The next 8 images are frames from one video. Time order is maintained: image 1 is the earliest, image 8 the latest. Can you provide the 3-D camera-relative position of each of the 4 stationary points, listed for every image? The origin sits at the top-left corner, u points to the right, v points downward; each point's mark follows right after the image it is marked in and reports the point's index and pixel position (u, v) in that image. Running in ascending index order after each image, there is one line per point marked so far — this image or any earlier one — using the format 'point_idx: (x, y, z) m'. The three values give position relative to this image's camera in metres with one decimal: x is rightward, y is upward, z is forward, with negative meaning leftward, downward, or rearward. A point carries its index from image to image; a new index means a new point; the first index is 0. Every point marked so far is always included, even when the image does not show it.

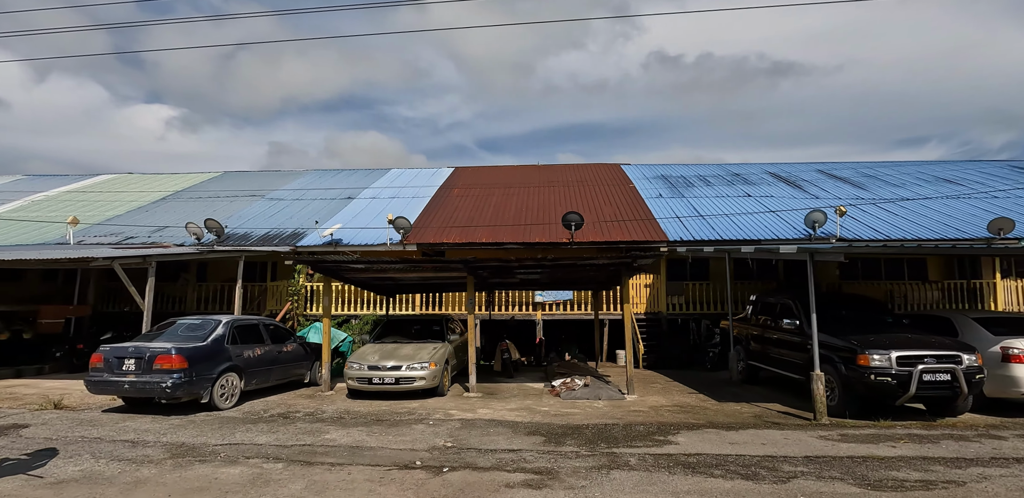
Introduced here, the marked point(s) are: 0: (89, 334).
0: (-10.1, -2.0, +11.7) m
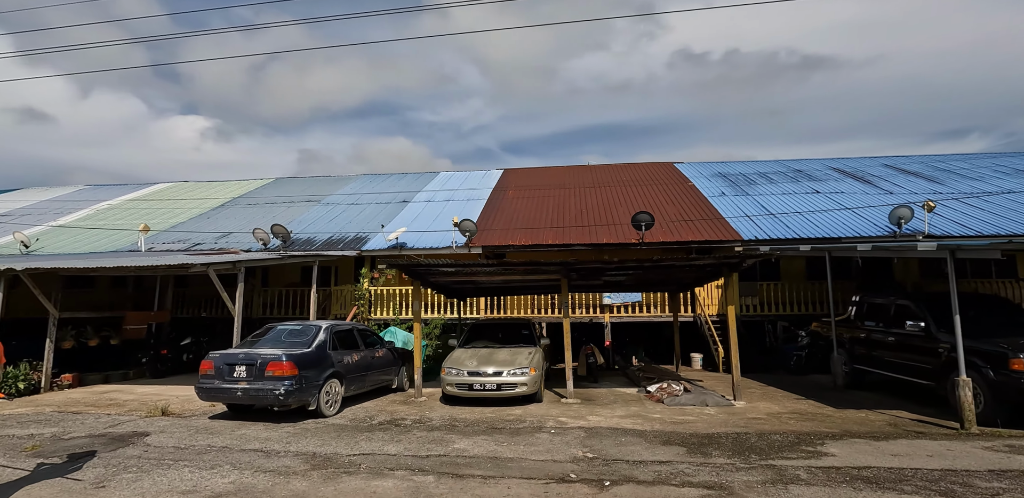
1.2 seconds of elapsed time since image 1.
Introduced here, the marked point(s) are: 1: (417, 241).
0: (-8.1, -2.1, +11.6) m
1: (-2.8, +0.2, +14.8) m
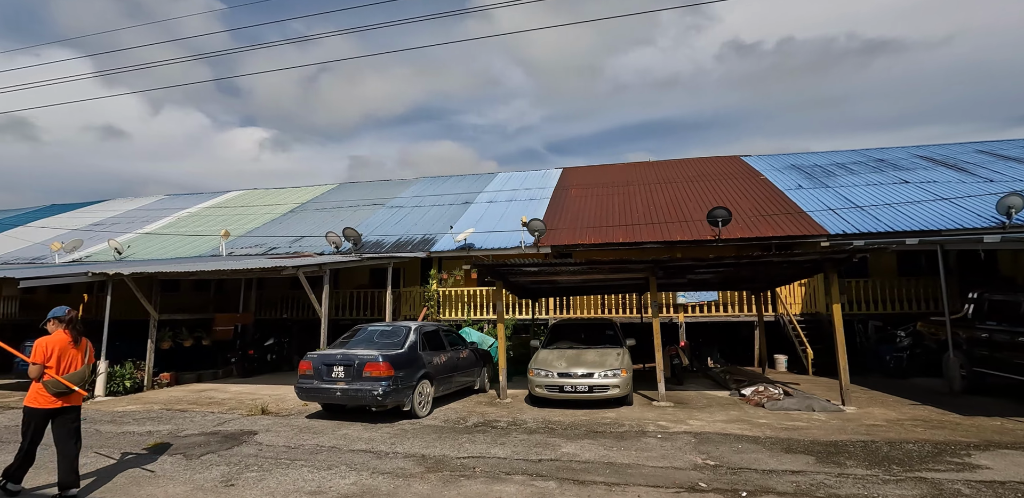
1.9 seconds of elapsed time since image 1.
0: (-6.3, -2.2, +12.0) m
1: (-0.8, +0.2, +14.7) m
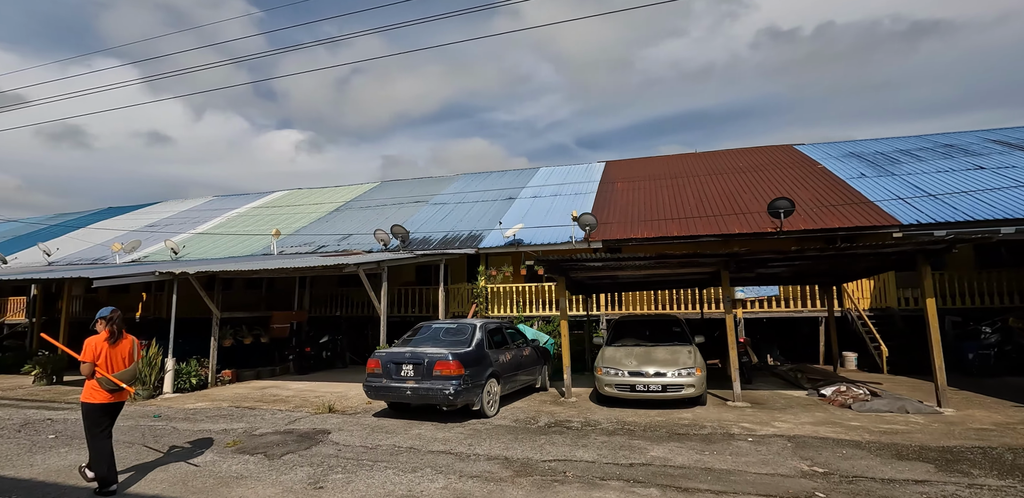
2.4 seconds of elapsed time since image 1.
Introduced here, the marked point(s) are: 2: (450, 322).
0: (-5.0, -2.1, +12.0) m
1: (+0.7, +0.3, +14.4) m
2: (-1.0, -1.2, +8.3) m
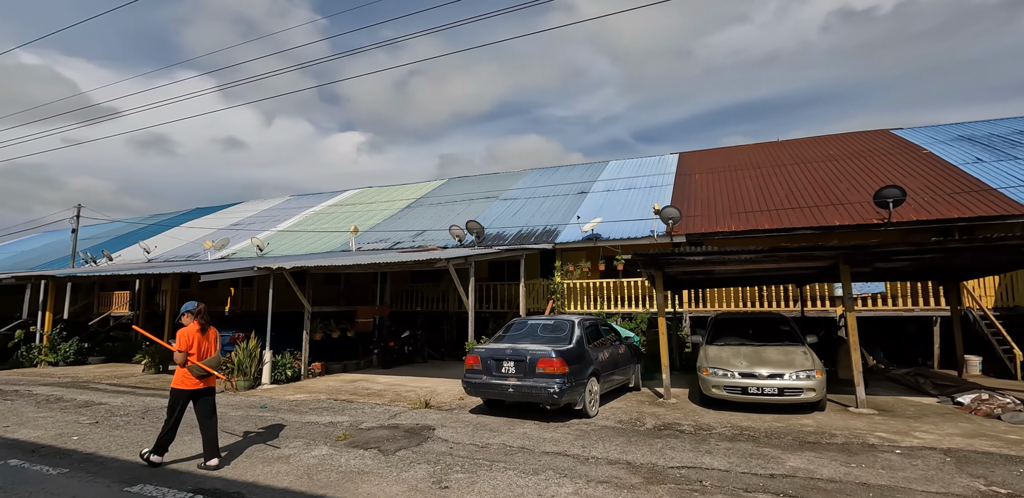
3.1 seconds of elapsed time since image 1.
0: (-3.0, -2.0, +12.1) m
1: (+2.8, +0.5, +13.9) m
2: (+0.5, -1.1, +8.0) m
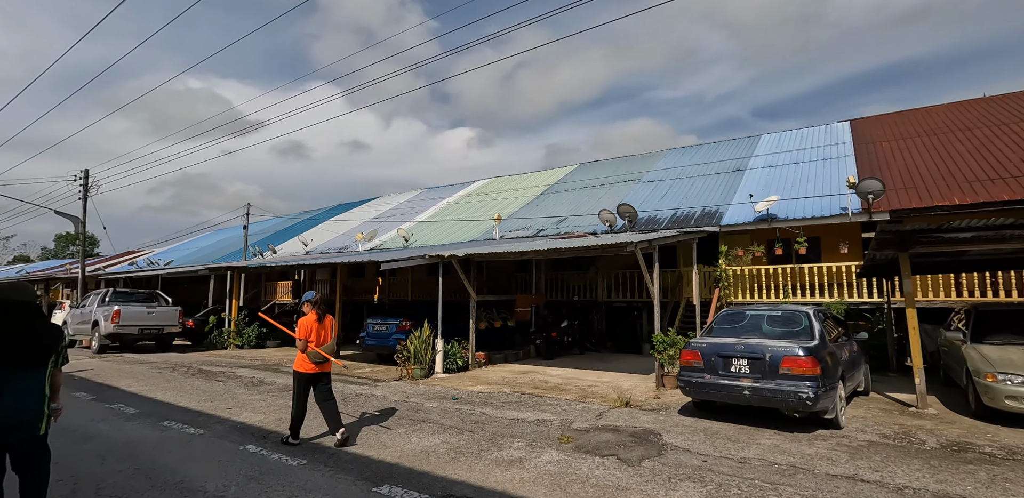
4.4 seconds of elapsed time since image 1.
0: (+0.9, -1.7, +11.5) m
1: (+6.9, +0.9, +12.1) m
2: (+3.5, -0.8, +6.8) m
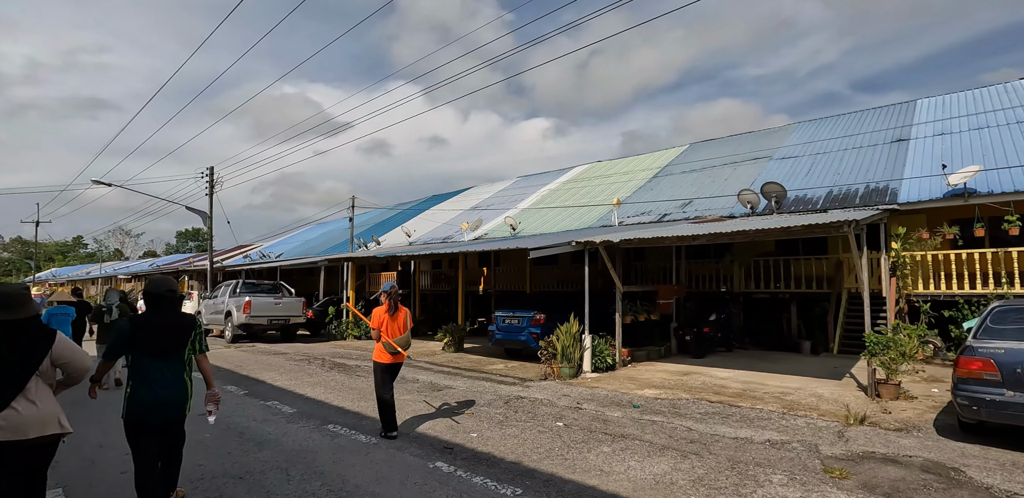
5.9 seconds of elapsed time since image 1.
0: (+3.8, -1.4, +10.2) m
1: (+9.8, +1.3, +9.8) m
2: (+5.7, -0.5, +5.1) m
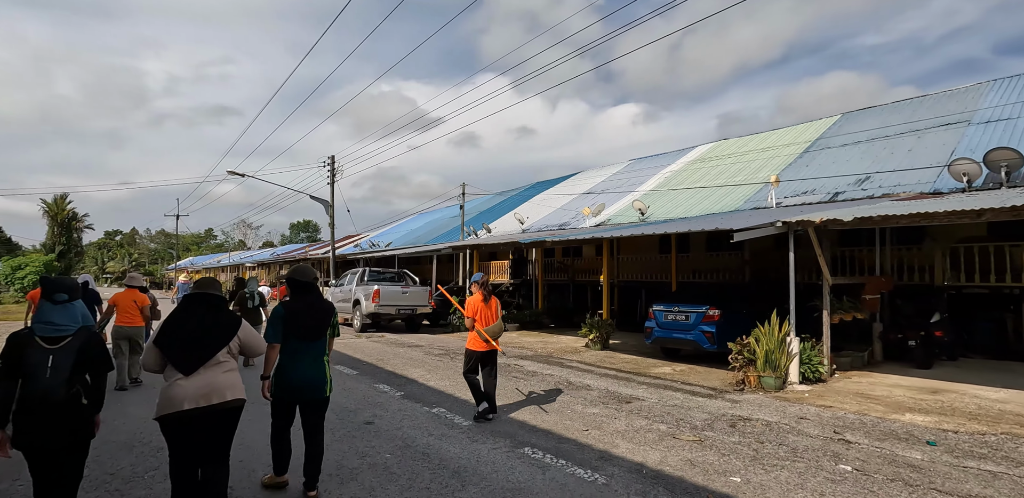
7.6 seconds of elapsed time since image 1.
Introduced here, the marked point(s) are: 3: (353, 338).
0: (+6.6, -1.1, +8.0) m
1: (+12.4, +1.6, +6.7) m
2: (+7.6, -0.3, +2.7) m
3: (-3.4, -1.9, +10.5) m
